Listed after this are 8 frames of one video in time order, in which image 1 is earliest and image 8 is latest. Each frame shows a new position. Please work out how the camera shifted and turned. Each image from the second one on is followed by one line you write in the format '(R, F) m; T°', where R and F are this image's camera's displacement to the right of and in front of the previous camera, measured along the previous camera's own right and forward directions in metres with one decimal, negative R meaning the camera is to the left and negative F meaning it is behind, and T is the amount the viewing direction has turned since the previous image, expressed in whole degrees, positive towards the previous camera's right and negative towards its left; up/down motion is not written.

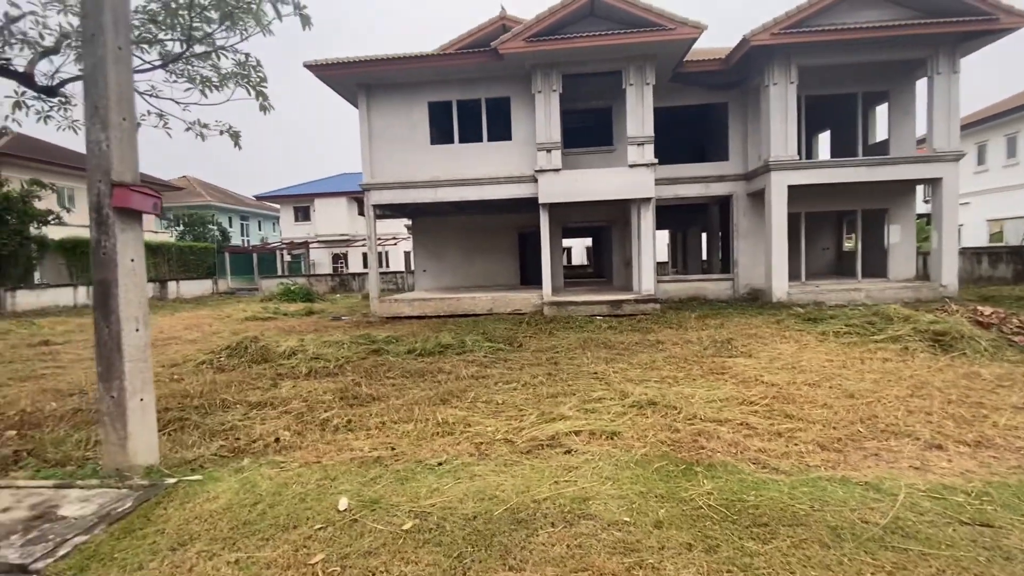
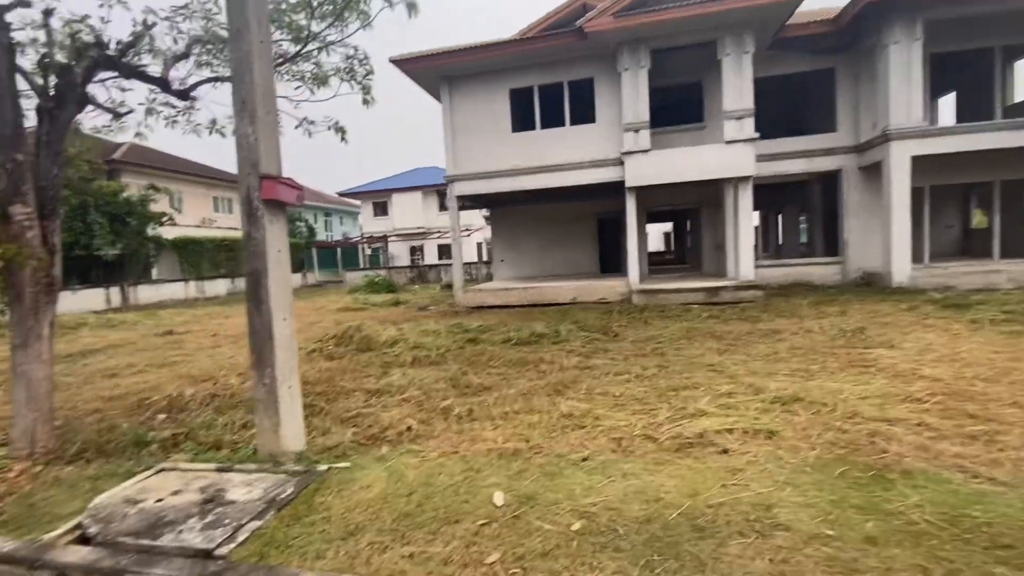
(-0.5, +0.2) m; -8°
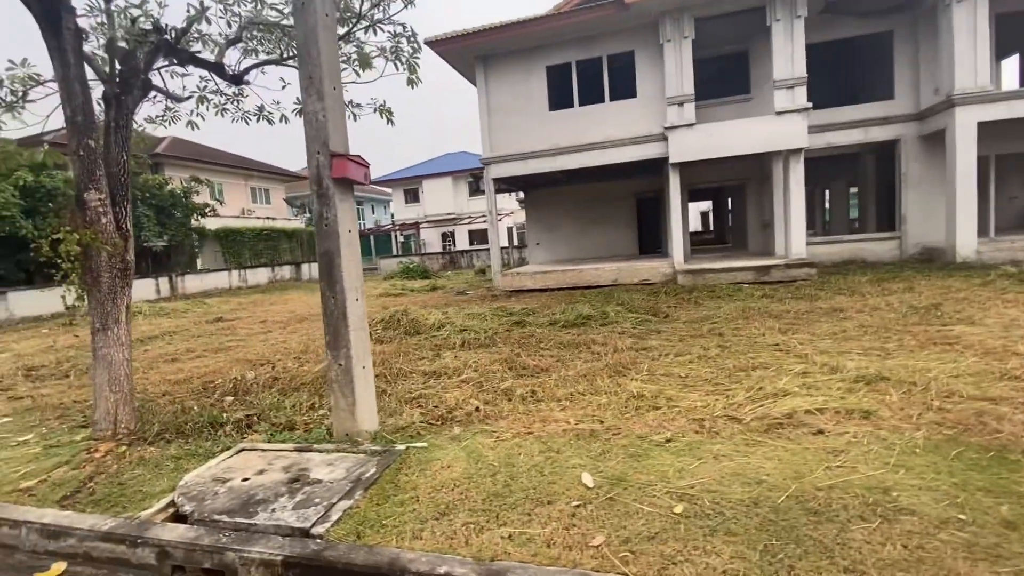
(-0.3, +0.1) m; -3°
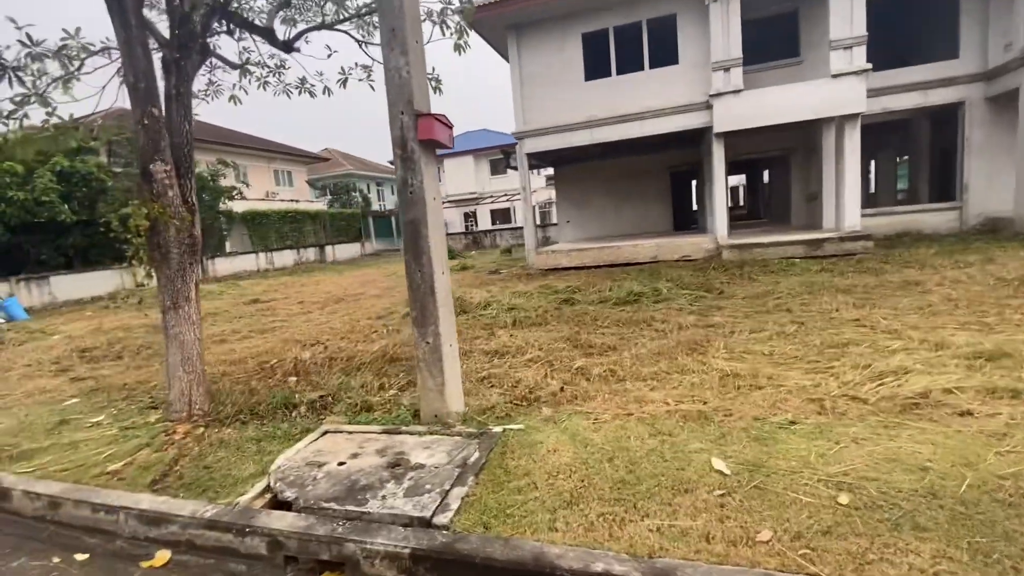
(-0.5, +0.2) m; -2°
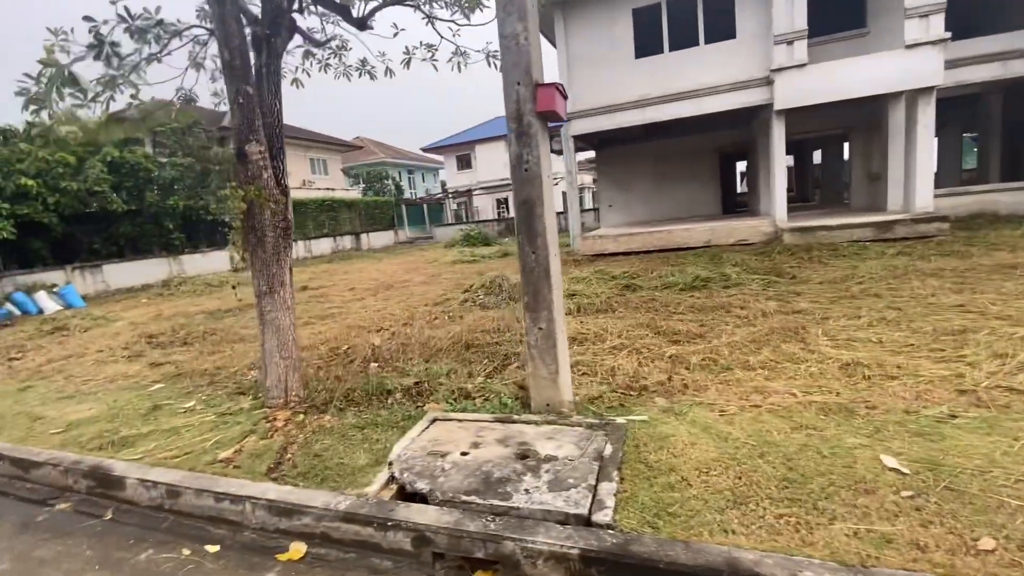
(-0.5, +0.1) m; -3°
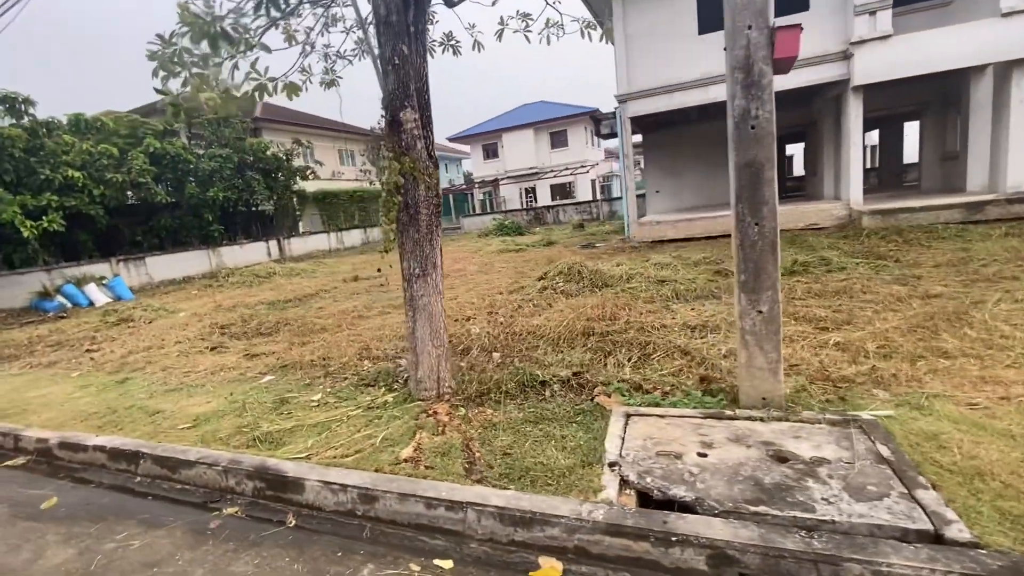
(-0.9, +0.3) m; -1°
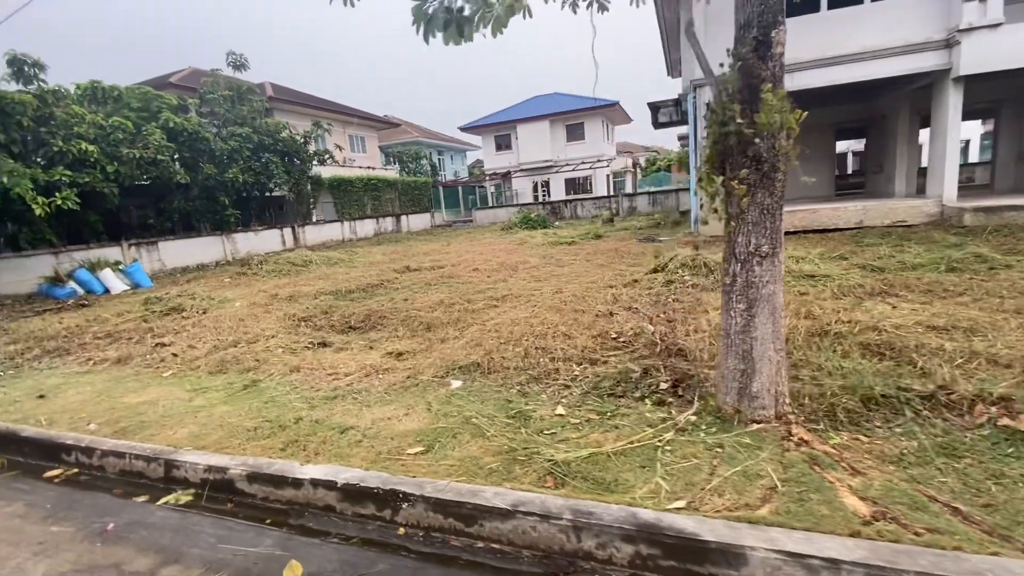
(-1.7, +0.8) m; +3°
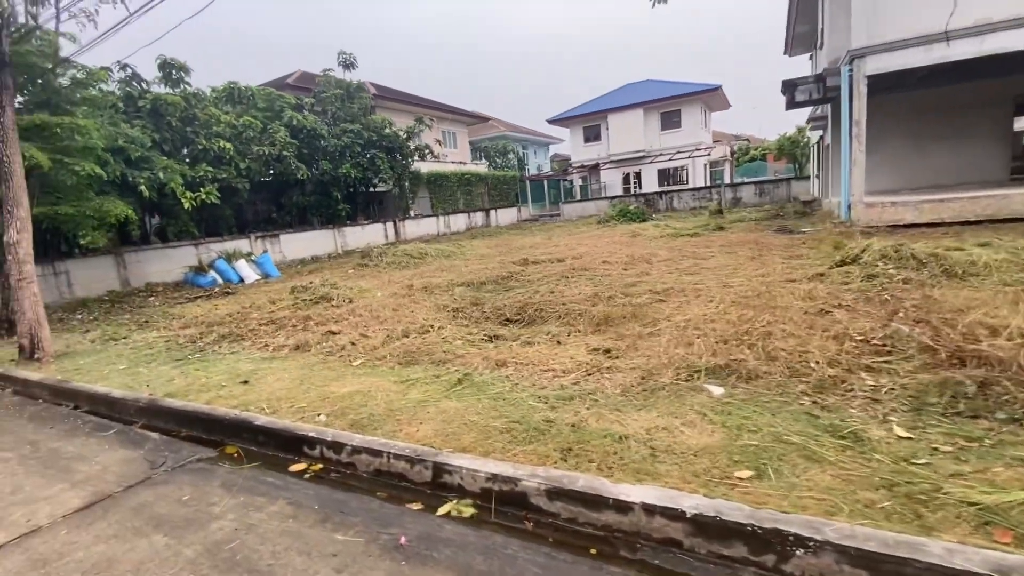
(-1.1, +0.3) m; -8°
